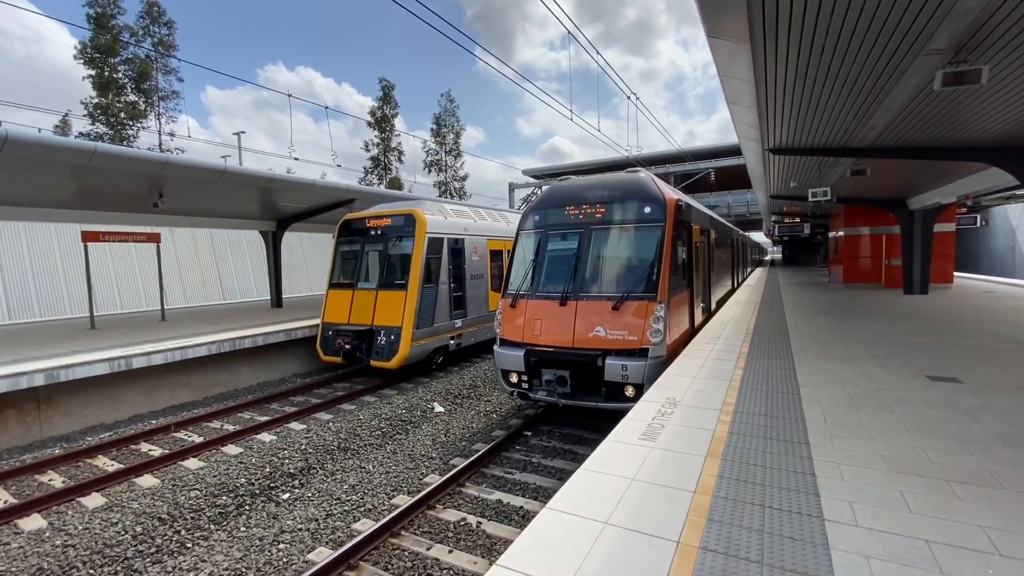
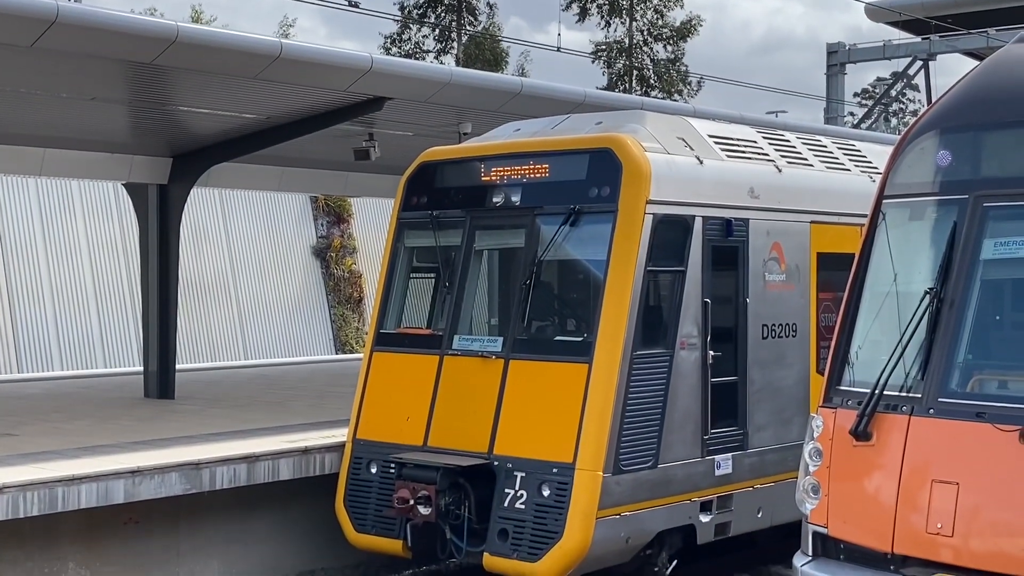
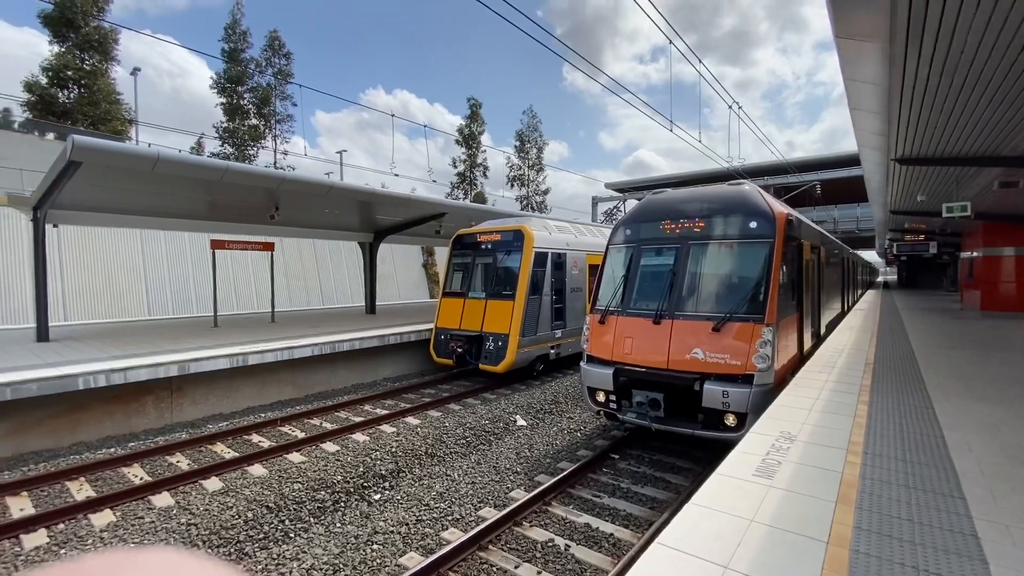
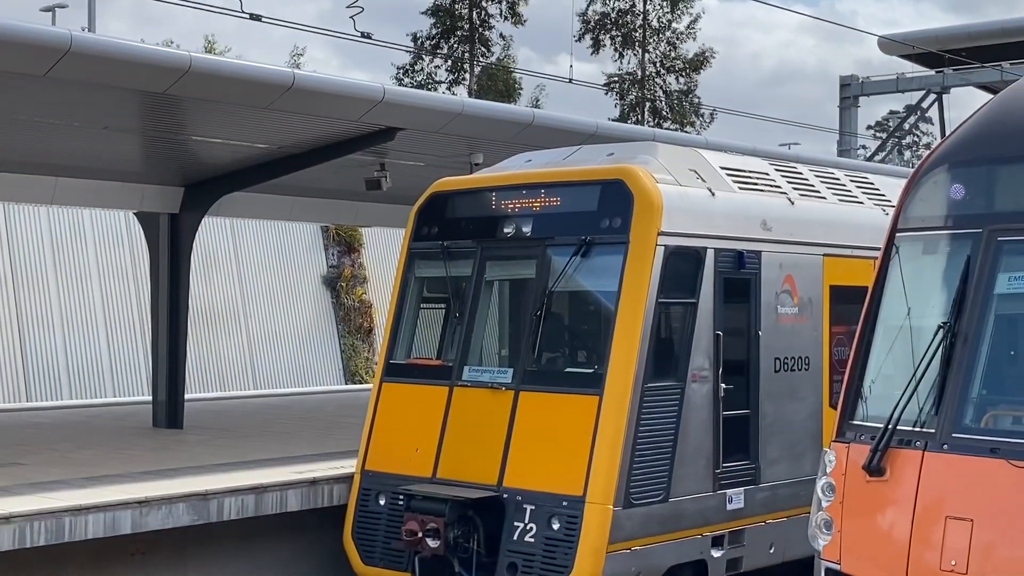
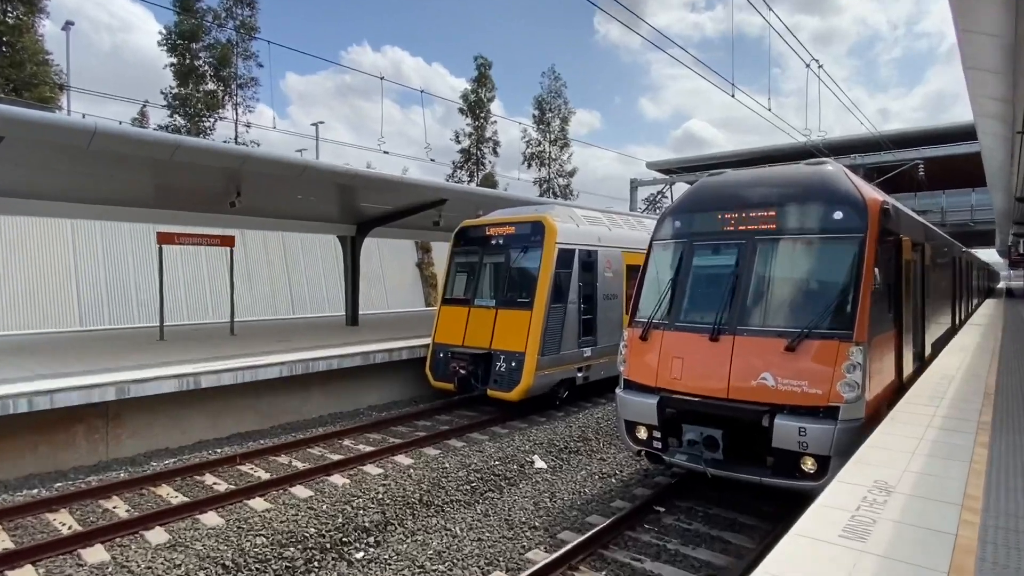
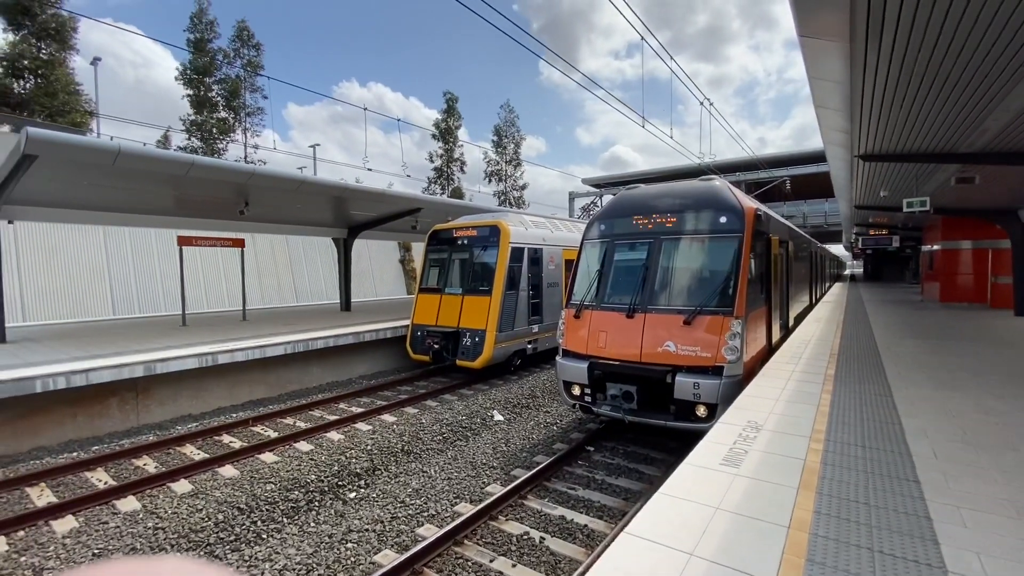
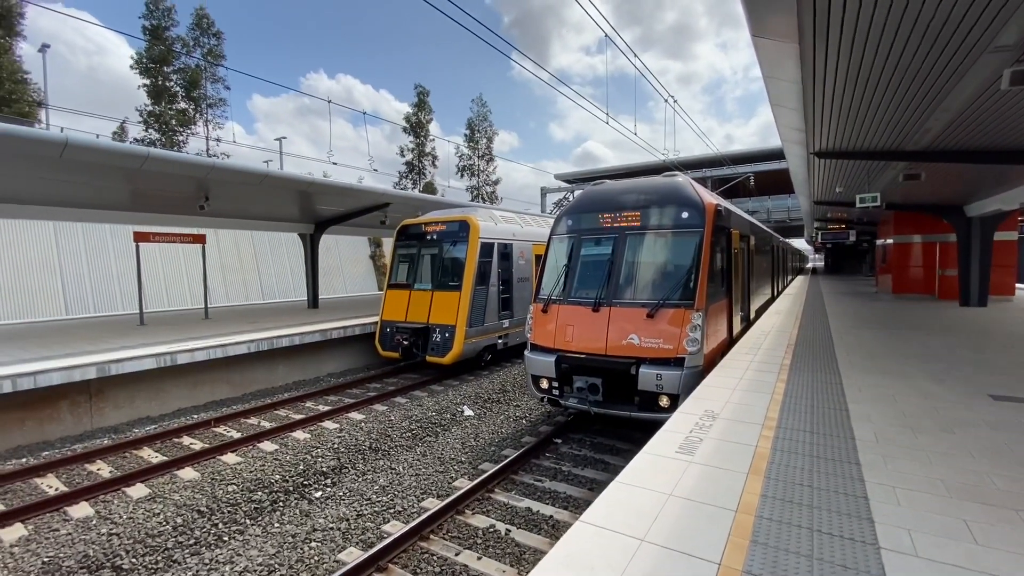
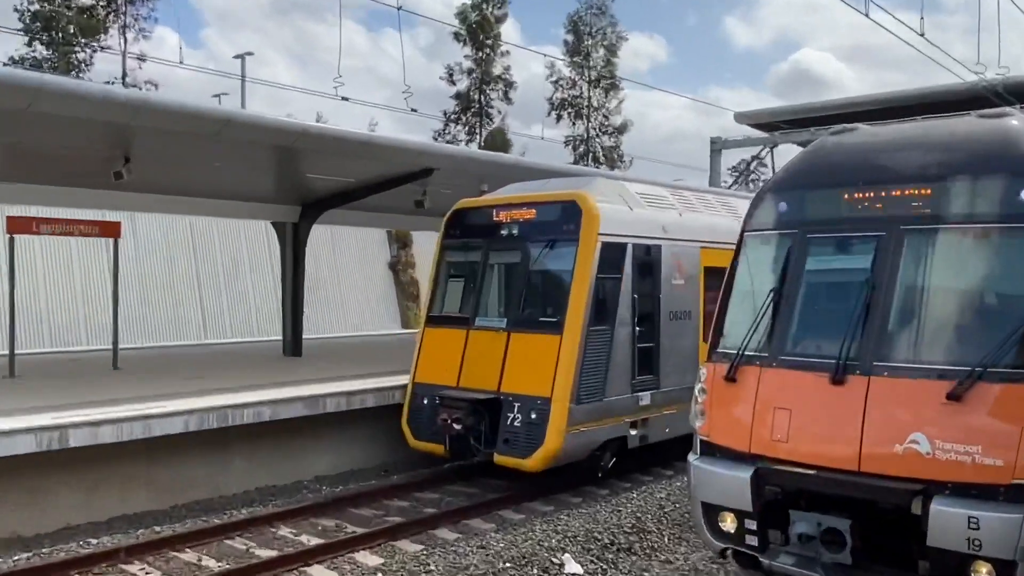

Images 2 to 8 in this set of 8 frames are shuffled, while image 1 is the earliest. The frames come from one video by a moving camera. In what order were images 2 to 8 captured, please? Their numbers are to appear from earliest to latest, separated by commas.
7, 6, 3, 5, 8, 4, 2
